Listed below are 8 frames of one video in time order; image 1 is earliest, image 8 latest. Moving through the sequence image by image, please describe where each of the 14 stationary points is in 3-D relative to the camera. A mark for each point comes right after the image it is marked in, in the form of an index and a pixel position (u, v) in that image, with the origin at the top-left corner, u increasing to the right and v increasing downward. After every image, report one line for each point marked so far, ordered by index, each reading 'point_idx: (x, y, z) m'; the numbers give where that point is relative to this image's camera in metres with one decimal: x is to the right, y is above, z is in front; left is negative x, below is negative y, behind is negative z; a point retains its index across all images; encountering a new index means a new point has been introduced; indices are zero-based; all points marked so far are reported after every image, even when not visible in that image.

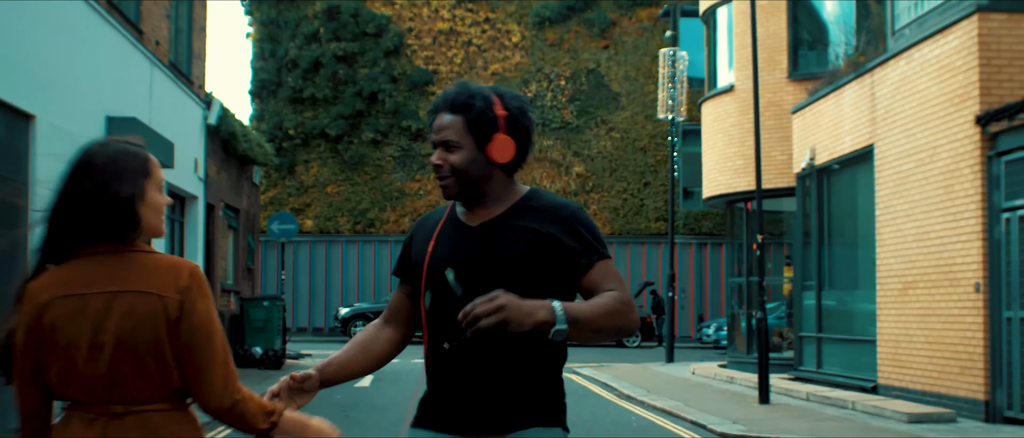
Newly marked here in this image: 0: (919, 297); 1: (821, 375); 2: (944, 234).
0: (+3.4, -0.7, +11.1) m
1: (+3.2, -1.6, +14.0) m
2: (+3.5, -0.1, +10.7) m
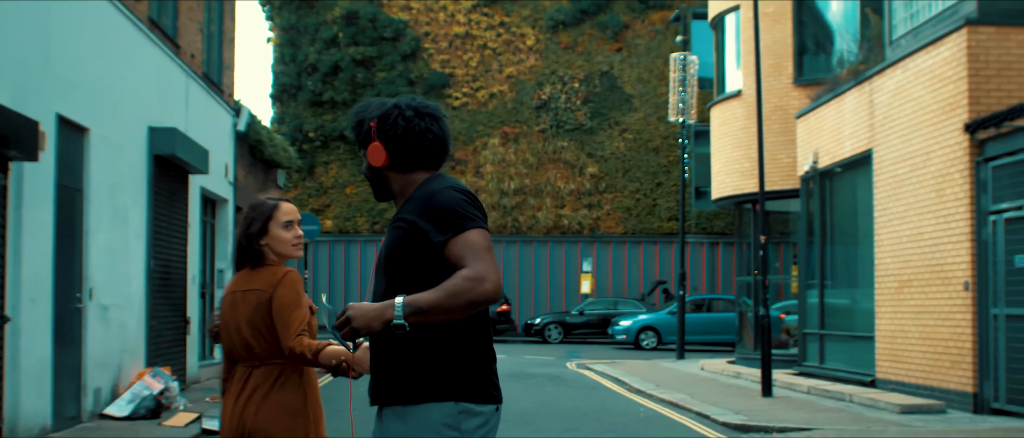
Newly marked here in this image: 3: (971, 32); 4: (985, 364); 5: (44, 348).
0: (+3.5, -0.7, +11.8) m
1: (+3.4, -1.6, +14.6) m
2: (+3.6, -0.1, +11.4) m
3: (+3.7, +1.5, +10.8) m
4: (+3.7, -1.1, +10.4) m
5: (-3.0, -0.8, +8.6) m
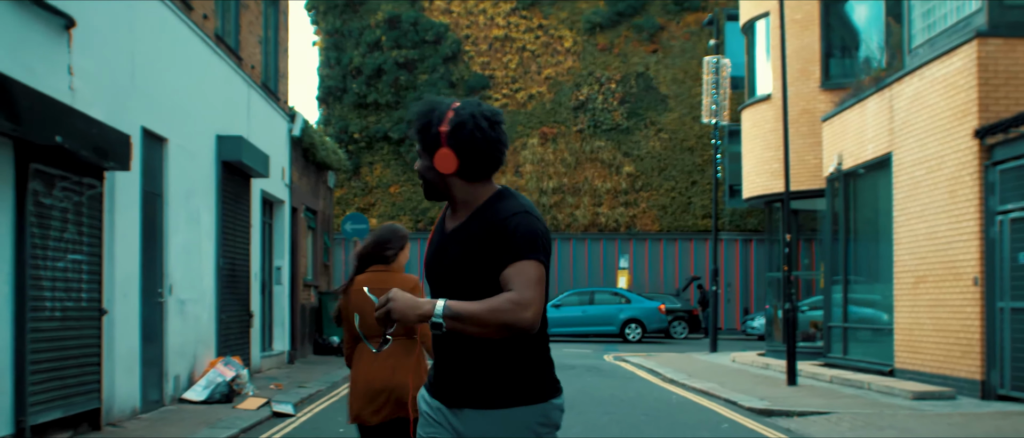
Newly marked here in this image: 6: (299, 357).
0: (+3.9, -0.7, +12.6) m
1: (+3.9, -1.6, +15.4) m
2: (+4.0, -0.1, +12.1) m
3: (+4.0, +1.5, +11.5) m
4: (+4.0, -1.1, +11.2) m
5: (-2.7, -0.9, +9.5) m
6: (-2.9, -1.9, +18.1) m
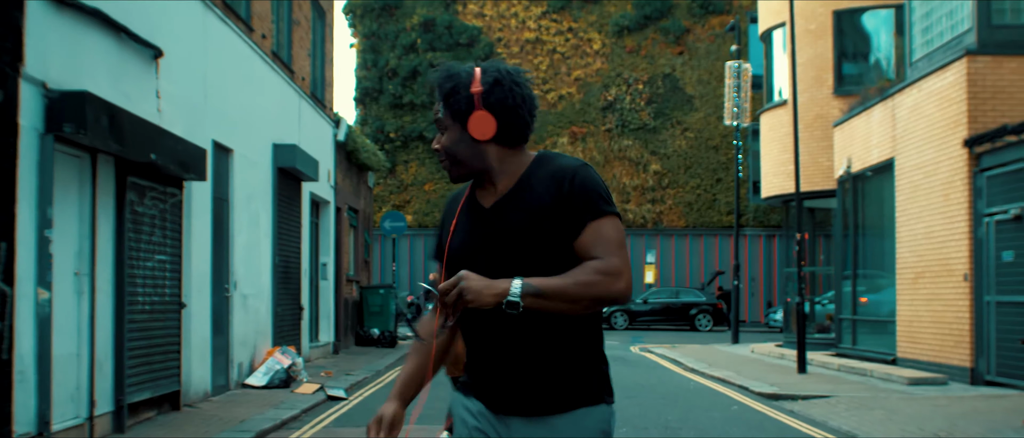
0: (+4.2, -0.7, +13.6) m
1: (+4.2, -1.6, +16.5) m
2: (+4.3, -0.1, +13.2) m
3: (+4.3, +1.5, +12.6) m
4: (+4.3, -1.1, +12.3) m
5: (-2.5, -0.9, +10.8) m
6: (-2.4, -1.9, +19.3) m
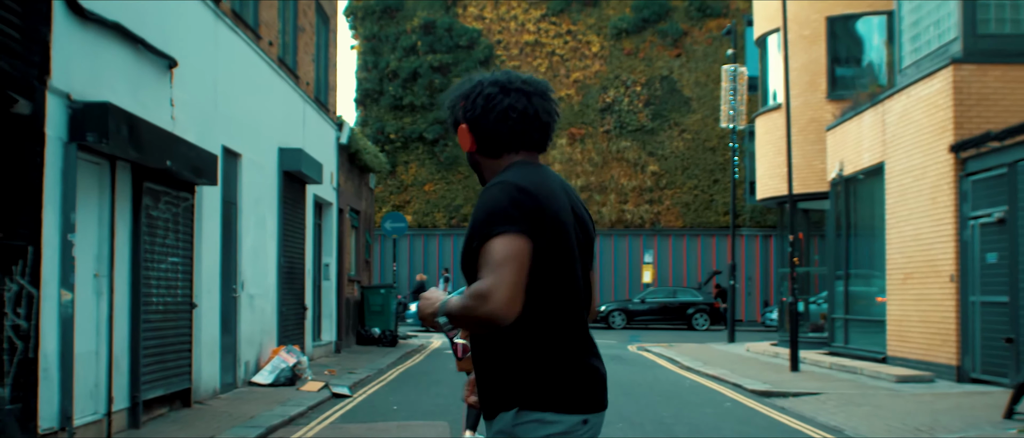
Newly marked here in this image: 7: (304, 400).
0: (+4.2, -0.7, +14.0) m
1: (+4.2, -1.6, +16.9) m
2: (+4.2, -0.2, +13.6) m
3: (+4.3, +1.4, +13.0) m
4: (+4.3, -1.2, +12.6) m
5: (-2.5, -0.9, +11.1) m
6: (-2.4, -1.9, +19.7) m
7: (-1.8, -1.5, +11.4) m
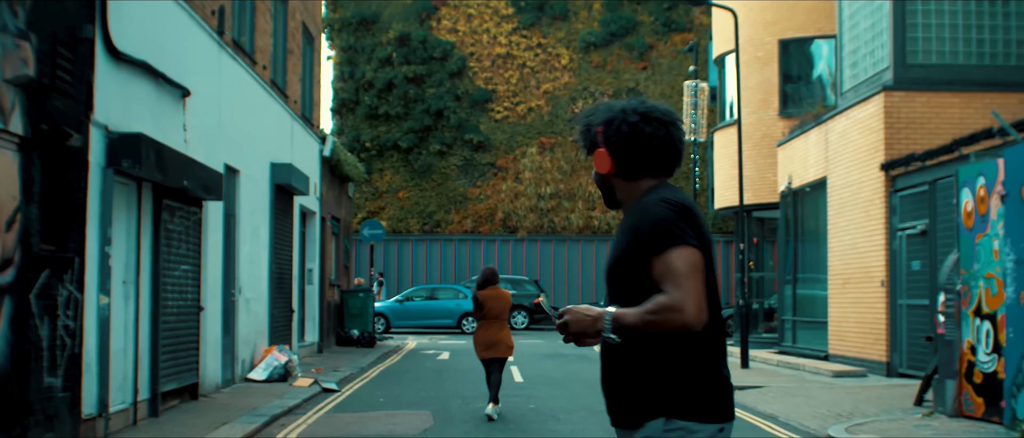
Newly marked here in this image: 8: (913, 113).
0: (+3.9, -0.8, +15.4) m
1: (+3.9, -1.8, +18.2) m
2: (+3.9, -0.3, +15.0) m
3: (+4.0, +1.3, +14.4) m
4: (+4.0, -1.3, +14.0) m
5: (-2.7, -1.0, +12.4) m
6: (-2.9, -2.0, +20.9) m
7: (-2.0, -1.7, +12.7) m
8: (+4.3, +1.1, +14.4) m
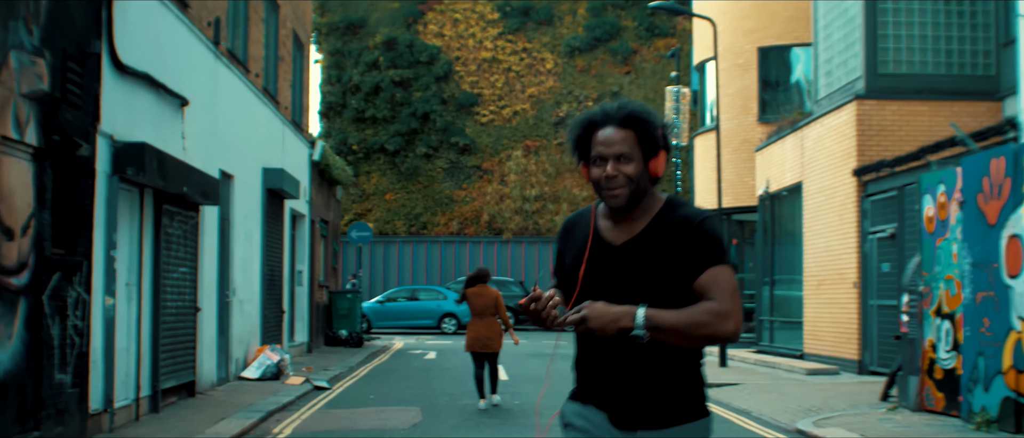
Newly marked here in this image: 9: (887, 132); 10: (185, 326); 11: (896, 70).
0: (+3.7, -0.9, +15.9) m
1: (+3.6, -1.8, +18.8) m
2: (+3.8, -0.3, +15.5) m
3: (+3.8, +1.3, +14.9) m
4: (+3.8, -1.3, +14.5) m
5: (-2.9, -1.0, +12.8) m
6: (-3.1, -2.1, +21.4) m
7: (-2.2, -1.7, +13.1) m
8: (+4.1, +1.1, +14.9) m
9: (+4.2, +1.0, +14.9) m
10: (-2.9, -0.9, +11.7) m
11: (+4.3, +1.7, +15.1) m
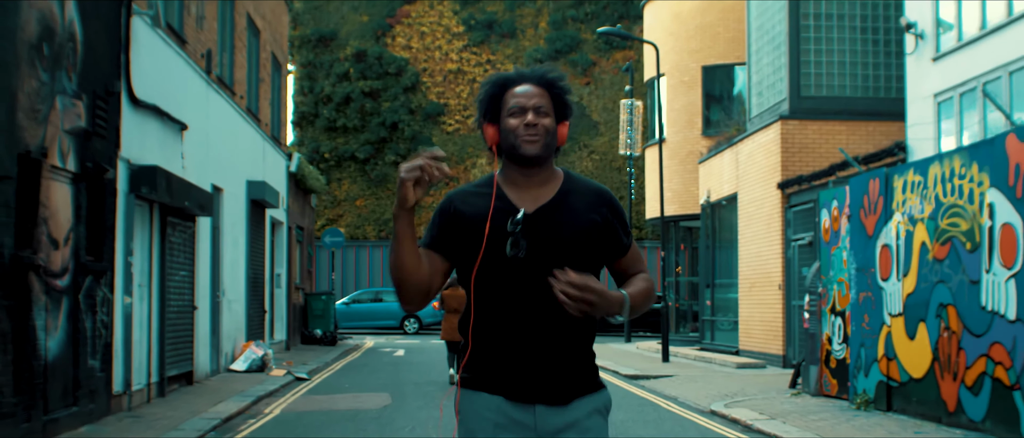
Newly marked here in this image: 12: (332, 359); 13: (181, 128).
0: (+3.2, -1.0, +17.7) m
1: (+3.1, -1.9, +20.5) m
2: (+3.3, -0.4, +17.3) m
3: (+3.4, +1.2, +16.7) m
4: (+3.4, -1.4, +16.3) m
5: (-3.3, -1.1, +14.4) m
6: (-3.7, -2.2, +23.0) m
7: (-2.6, -1.8, +14.8) m
8: (+3.6, +1.0, +16.7) m
9: (+3.7, +0.8, +16.7) m
10: (-3.3, -1.0, +13.4) m
11: (+3.8, +1.6, +16.9) m
12: (-2.7, -2.1, +19.8) m
13: (-3.2, +0.9, +12.8) m
